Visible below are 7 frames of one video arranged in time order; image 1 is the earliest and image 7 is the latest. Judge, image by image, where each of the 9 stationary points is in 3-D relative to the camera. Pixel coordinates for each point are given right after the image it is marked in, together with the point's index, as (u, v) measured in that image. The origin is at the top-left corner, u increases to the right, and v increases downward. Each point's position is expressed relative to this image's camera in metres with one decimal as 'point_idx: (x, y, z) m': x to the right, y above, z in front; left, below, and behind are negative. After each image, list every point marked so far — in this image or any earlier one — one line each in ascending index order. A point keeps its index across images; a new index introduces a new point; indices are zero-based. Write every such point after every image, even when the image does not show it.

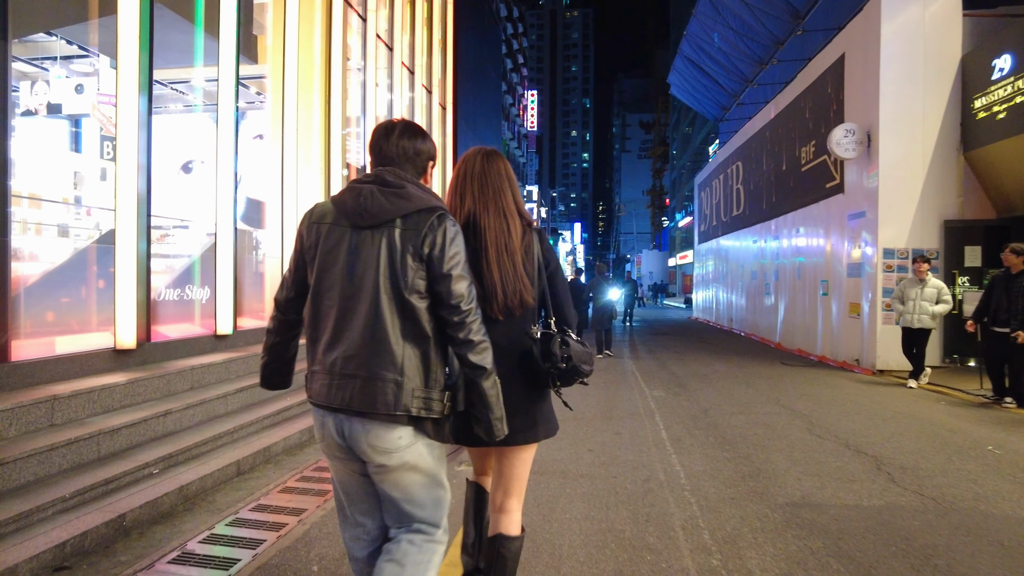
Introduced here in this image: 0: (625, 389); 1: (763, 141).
0: (+1.6, -1.4, +9.2) m
1: (+7.4, +4.3, +19.4) m
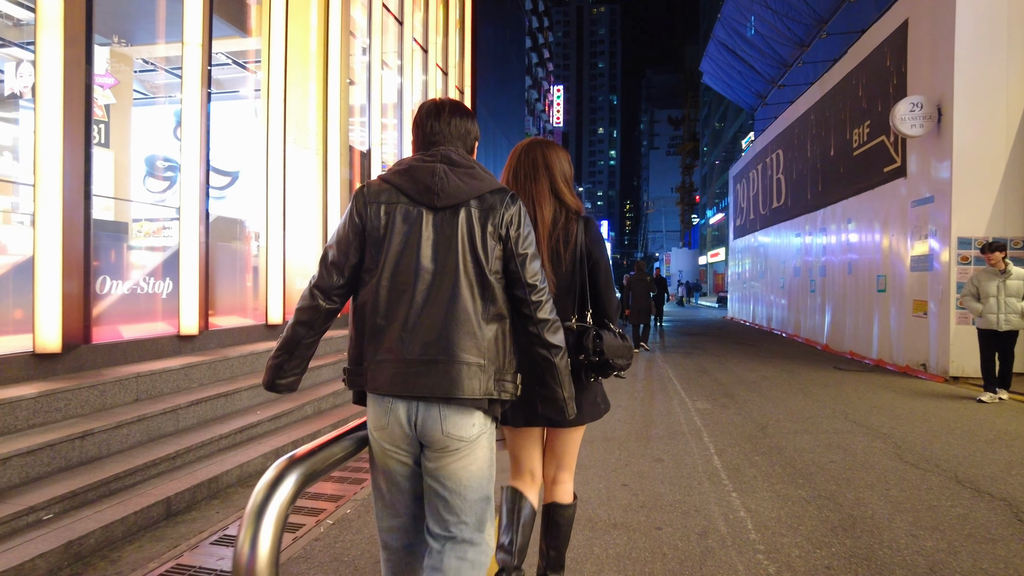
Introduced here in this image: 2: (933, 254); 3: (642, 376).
0: (+1.8, -1.4, +8.0) m
1: (+8.0, +4.4, +17.9) m
2: (+7.0, +0.6, +11.0) m
3: (+2.0, -1.4, +10.1) m
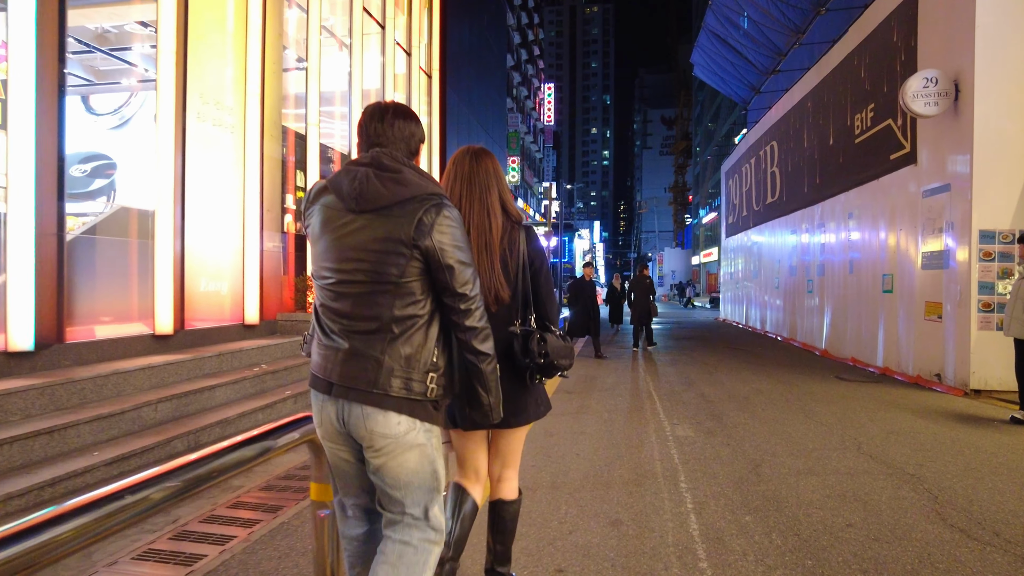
0: (+1.2, -1.4, +6.6) m
1: (+7.3, +4.3, +16.6) m
2: (+6.4, +0.5, +9.7) m
3: (+1.4, -1.4, +8.8) m
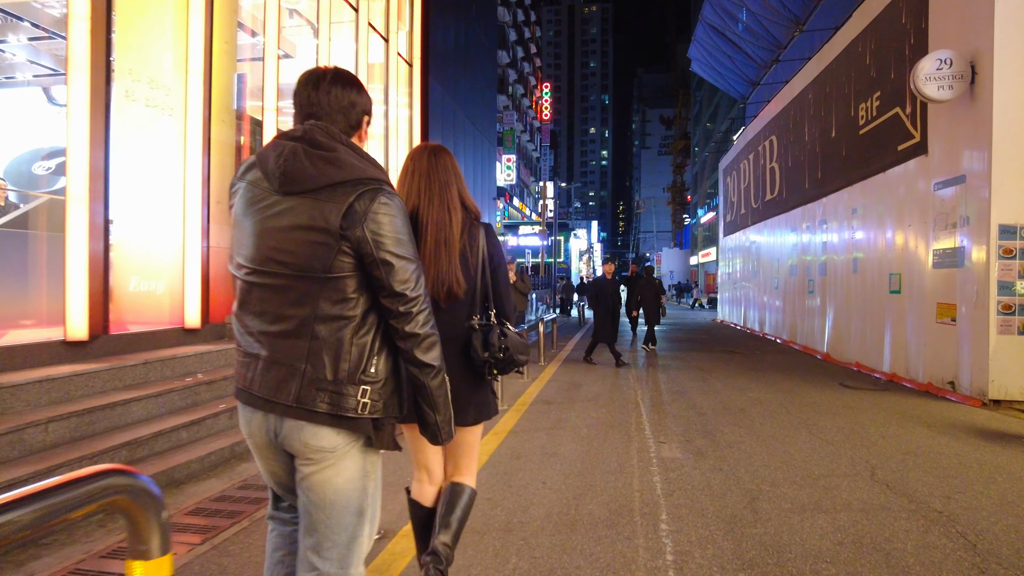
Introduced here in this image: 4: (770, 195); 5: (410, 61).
0: (+0.9, -1.4, +5.8) m
1: (+7.0, +4.3, +15.9) m
2: (+6.1, +0.5, +8.9) m
3: (+1.1, -1.4, +8.0) m
4: (+7.4, +2.7, +18.9) m
5: (-2.3, +5.2, +15.1) m
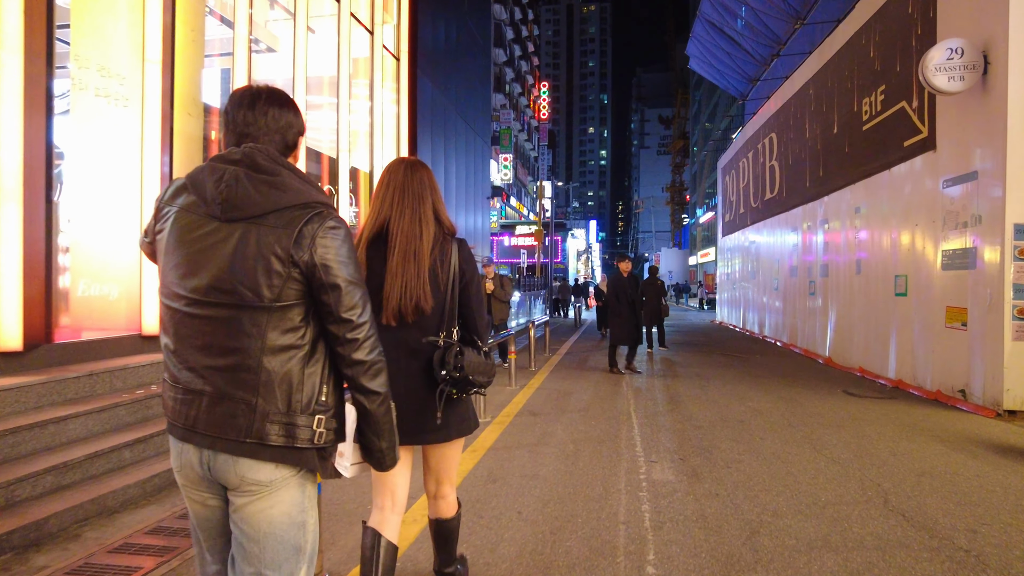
0: (+0.7, -1.4, +5.3) m
1: (+6.8, +4.3, +15.4) m
2: (+5.9, +0.5, +8.4) m
3: (+0.9, -1.4, +7.5) m
4: (+7.2, +2.6, +18.5) m
5: (-2.5, +5.1, +14.6) m
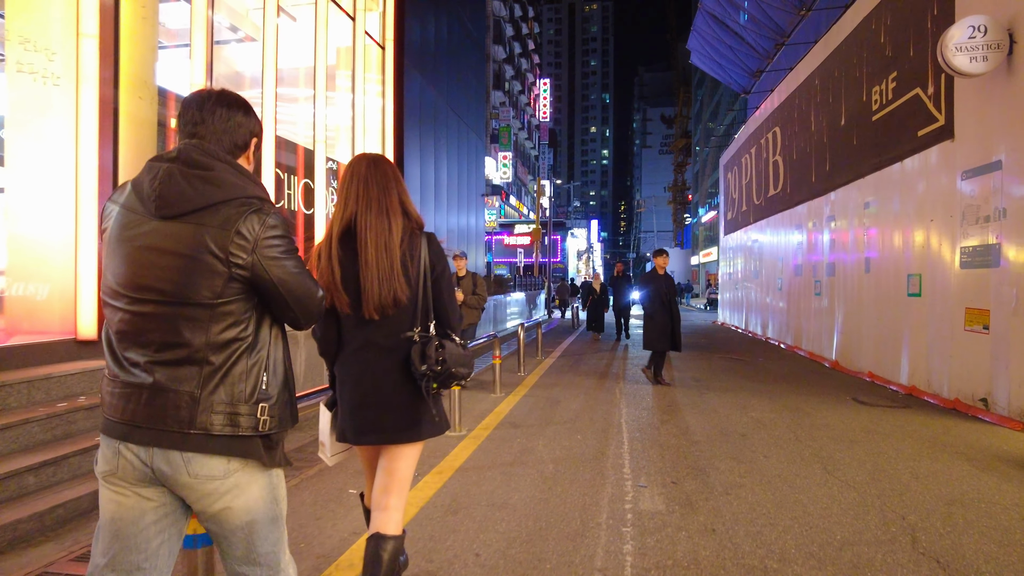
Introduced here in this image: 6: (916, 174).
0: (+0.5, -1.4, +4.7) m
1: (+6.6, +4.3, +14.7) m
2: (+5.7, +0.5, +7.7) m
3: (+0.7, -1.4, +6.8) m
4: (+7.1, +2.6, +17.8) m
5: (-2.7, +5.1, +13.9) m
6: (+5.9, +1.7, +9.6) m
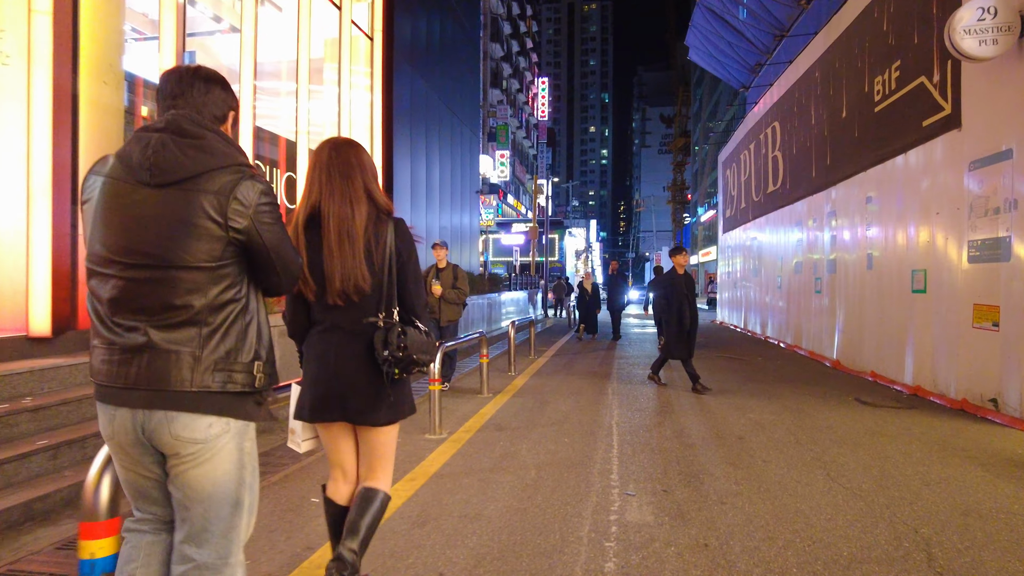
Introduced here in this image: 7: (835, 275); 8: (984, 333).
0: (+0.4, -1.3, +4.3) m
1: (+6.5, +4.4, +14.3) m
2: (+5.5, +0.6, +7.3) m
3: (+0.6, -1.4, +6.5) m
4: (+6.9, +2.7, +17.4) m
5: (-2.9, +5.2, +13.5) m
6: (+5.8, +1.8, +9.2) m
7: (+6.2, +0.2, +12.6) m
8: (+5.5, -0.5, +7.7) m
